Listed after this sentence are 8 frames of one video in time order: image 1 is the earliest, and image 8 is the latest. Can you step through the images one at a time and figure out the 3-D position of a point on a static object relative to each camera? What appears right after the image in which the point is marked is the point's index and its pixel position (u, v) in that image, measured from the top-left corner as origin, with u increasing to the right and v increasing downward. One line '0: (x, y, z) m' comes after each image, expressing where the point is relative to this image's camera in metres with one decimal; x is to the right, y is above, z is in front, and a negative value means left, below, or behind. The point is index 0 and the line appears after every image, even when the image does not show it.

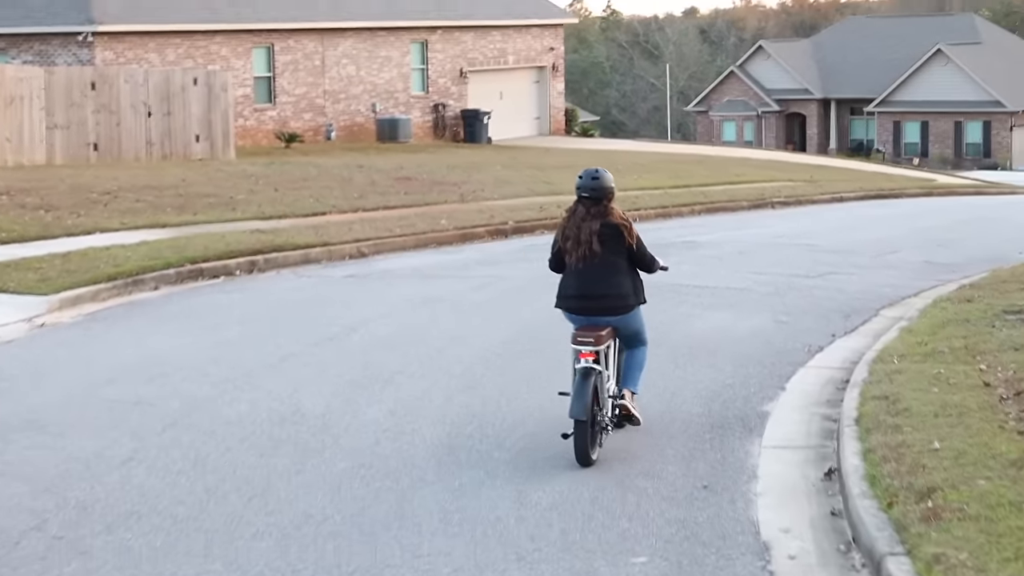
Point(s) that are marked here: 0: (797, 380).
0: (+1.3, -0.4, +9.7) m
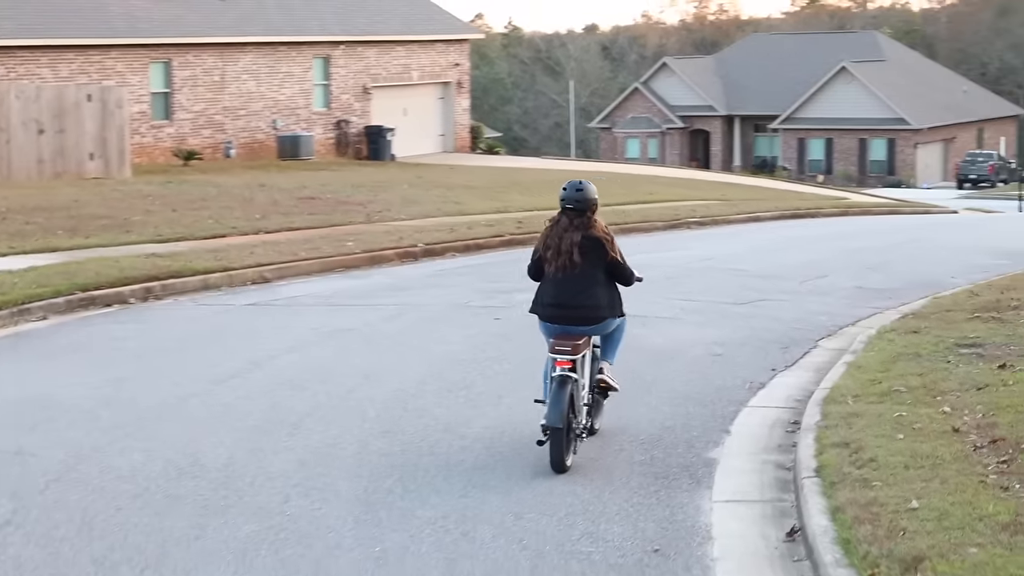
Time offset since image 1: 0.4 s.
0: (+1.0, -0.6, +9.0) m
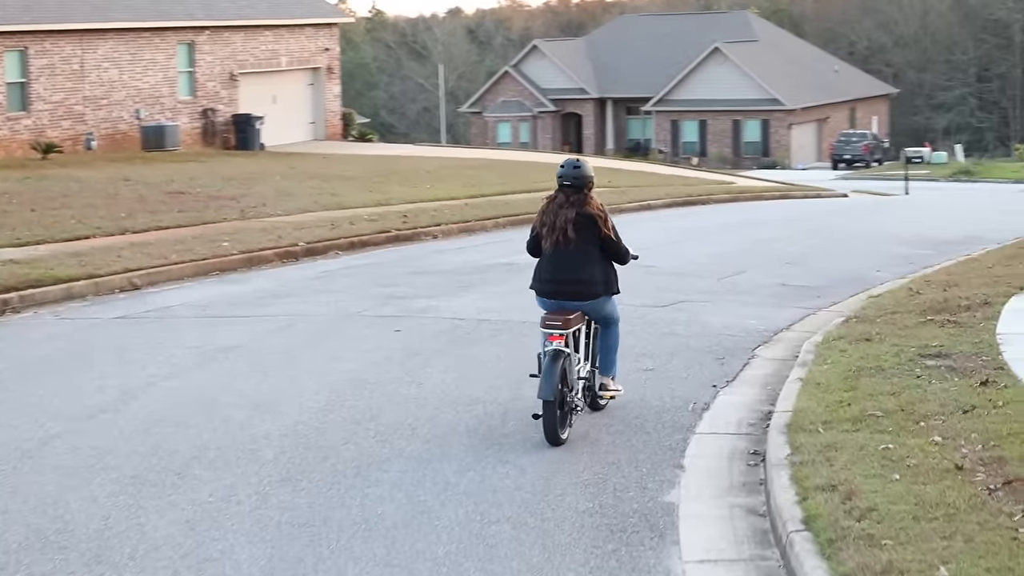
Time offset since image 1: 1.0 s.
0: (+0.7, -0.6, +7.8) m
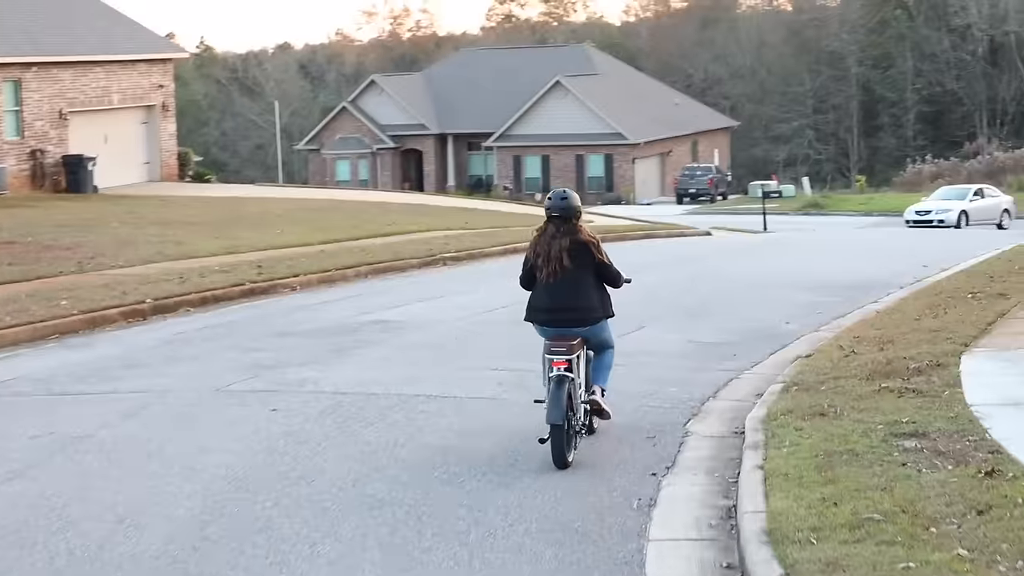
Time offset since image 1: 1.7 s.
0: (+0.4, -0.9, +6.5) m
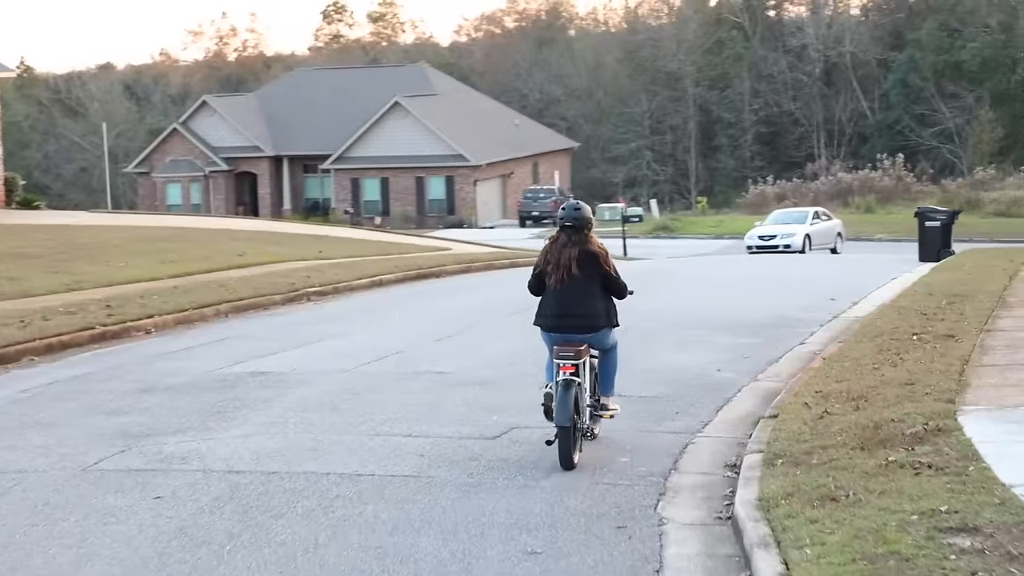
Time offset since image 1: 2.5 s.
0: (+0.4, -1.1, +5.0) m
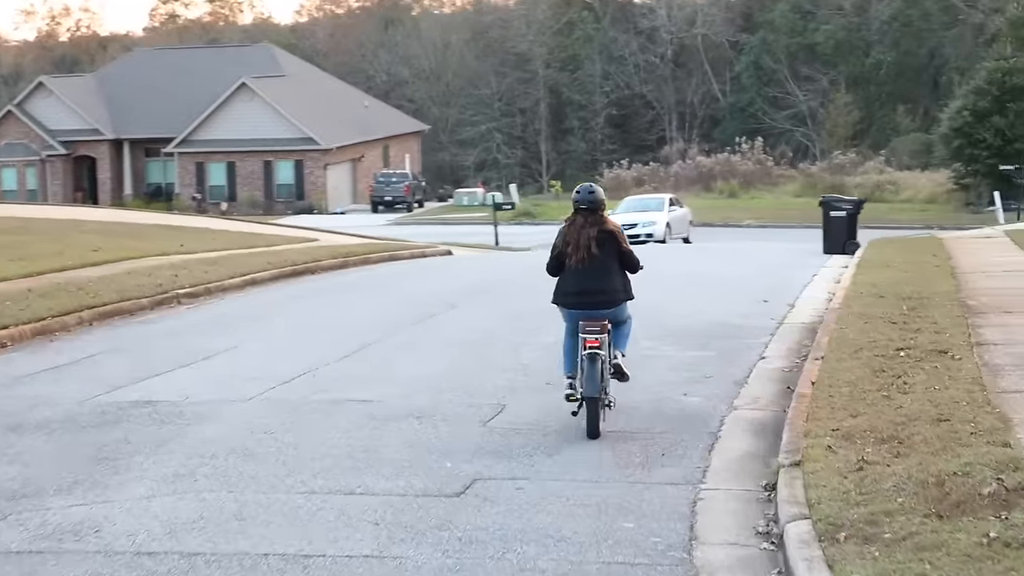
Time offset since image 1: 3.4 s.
0: (+0.7, -1.2, +3.3) m
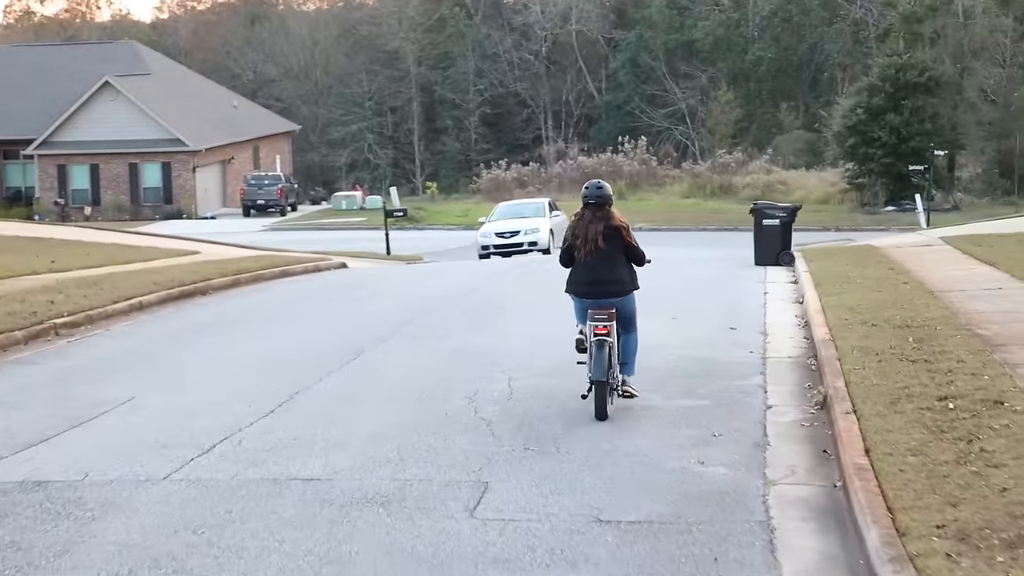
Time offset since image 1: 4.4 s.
0: (+1.0, -1.3, +1.5) m
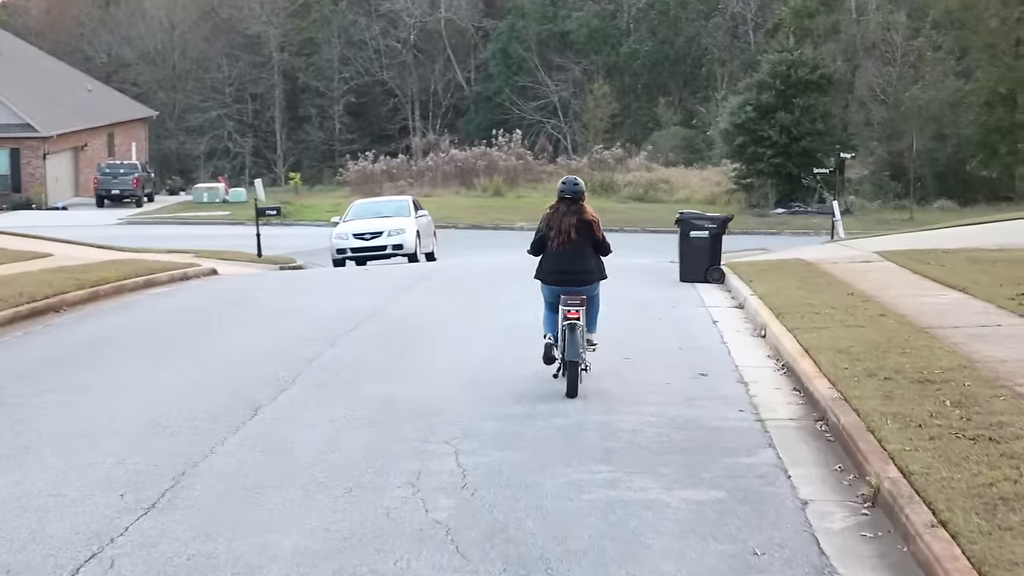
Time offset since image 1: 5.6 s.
0: (+1.5, -1.6, -0.8) m
